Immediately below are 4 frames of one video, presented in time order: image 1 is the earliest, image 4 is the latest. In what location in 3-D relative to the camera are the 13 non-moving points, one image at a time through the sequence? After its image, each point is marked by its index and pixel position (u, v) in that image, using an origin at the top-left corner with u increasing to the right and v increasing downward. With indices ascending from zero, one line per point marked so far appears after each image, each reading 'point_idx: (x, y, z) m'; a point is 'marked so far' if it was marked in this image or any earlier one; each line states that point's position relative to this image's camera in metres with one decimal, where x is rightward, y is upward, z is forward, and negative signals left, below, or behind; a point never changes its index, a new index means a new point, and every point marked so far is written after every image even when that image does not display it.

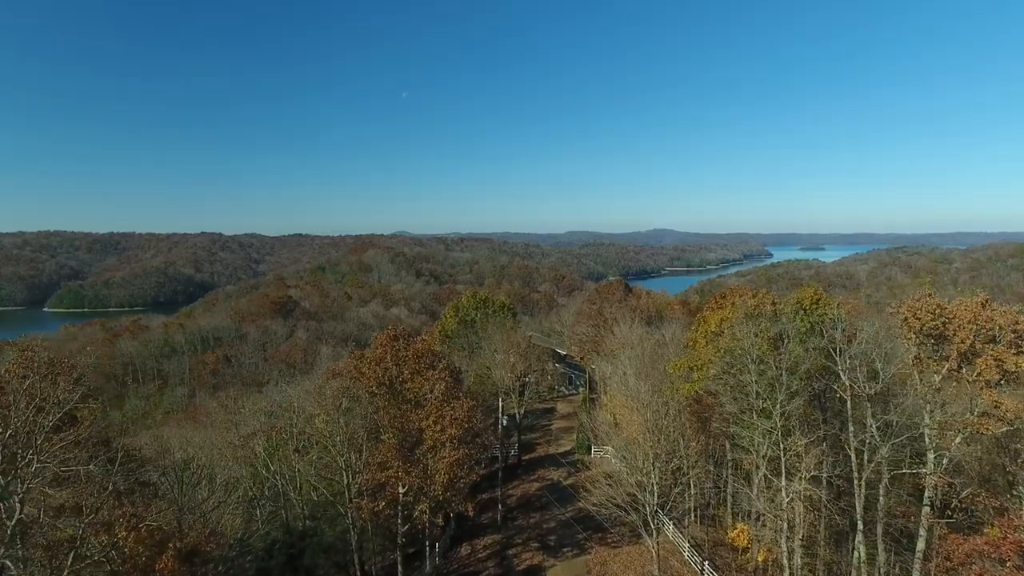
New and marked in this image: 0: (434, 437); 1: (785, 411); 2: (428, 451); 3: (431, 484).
0: (-2.5, -4.8, +18.4) m
1: (+8.0, -3.6, +16.4) m
2: (-2.8, -5.4, +18.7) m
3: (-2.7, -6.5, +18.7) m
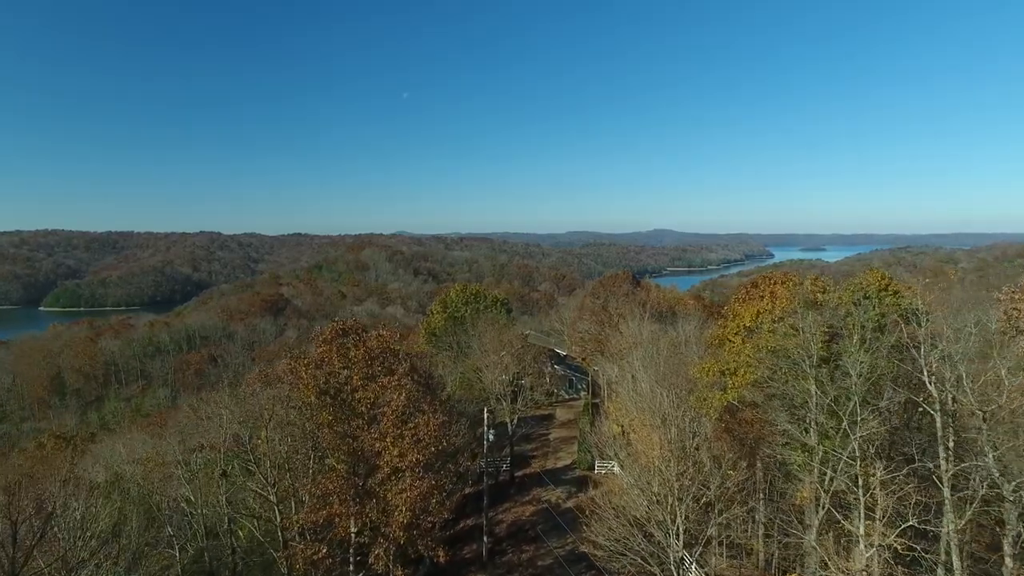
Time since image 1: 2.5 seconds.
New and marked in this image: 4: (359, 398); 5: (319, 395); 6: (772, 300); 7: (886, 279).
0: (-3.0, -4.3, +14.0) m
1: (+7.5, -3.1, +11.9) m
2: (-3.2, -4.9, +14.3) m
3: (-3.1, -6.0, +14.3) m
4: (-4.0, -2.9, +14.7) m
5: (-5.0, -2.7, +14.4) m
6: (+8.5, -0.4, +18.5) m
7: (+11.2, +0.3, +16.9) m
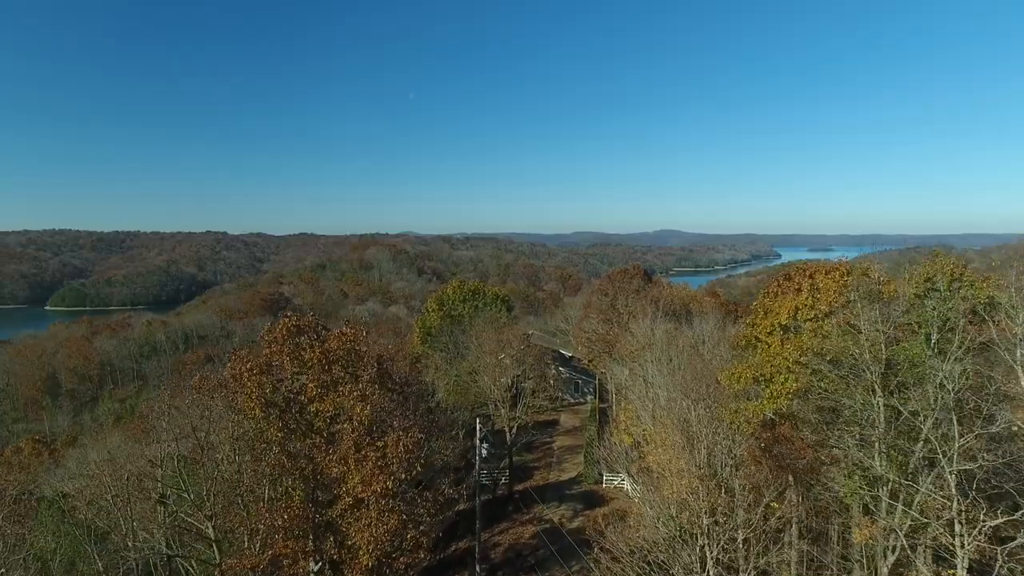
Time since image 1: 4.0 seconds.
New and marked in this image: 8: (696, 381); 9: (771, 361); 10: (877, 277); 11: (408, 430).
0: (-3.2, -4.1, +11.3) m
1: (+7.3, -2.9, +9.1) m
2: (-3.4, -4.6, +11.6) m
3: (-3.3, -5.7, +11.6) m
4: (-4.2, -2.6, +12.0) m
5: (-5.2, -2.5, +11.7) m
6: (+8.4, -0.1, +15.6) m
7: (+11.1, +0.5, +14.0) m
8: (+5.9, -3.0, +18.1) m
9: (+6.8, -1.9, +14.9) m
10: (+9.9, +0.3, +15.3) m
11: (-2.3, -3.1, +12.5) m
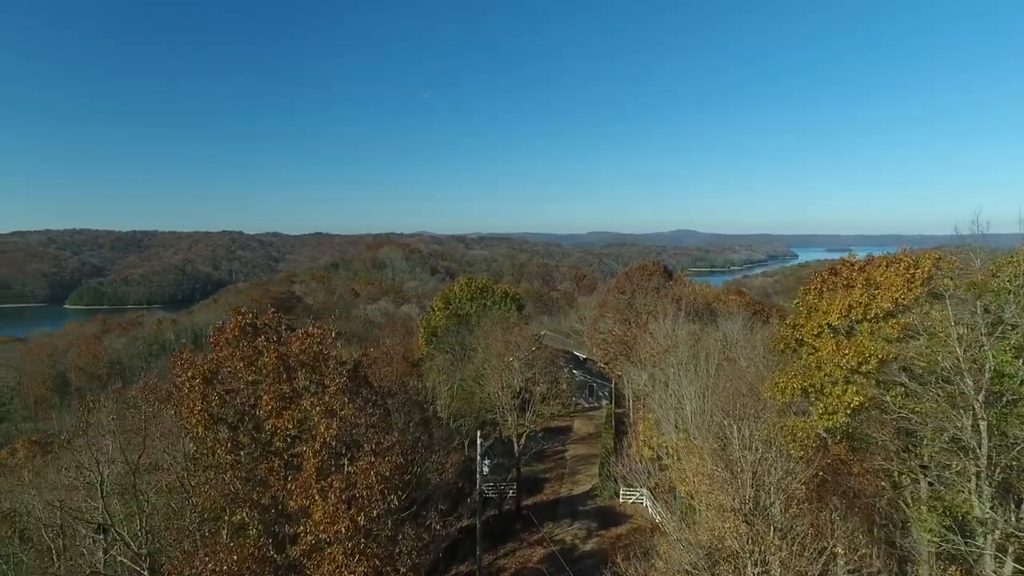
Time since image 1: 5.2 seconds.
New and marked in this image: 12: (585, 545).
0: (-3.2, -3.9, +9.2) m
1: (+7.3, -2.7, +6.8) m
2: (-3.4, -4.4, +9.5) m
3: (-3.3, -5.6, +9.5) m
4: (-4.2, -2.4, +9.9) m
5: (-5.2, -2.3, +9.6) m
6: (+8.5, 0.0, +13.2) m
7: (+11.1, +0.6, +11.6) m
8: (+6.1, -2.9, +15.8) m
9: (+6.9, -1.8, +12.6) m
10: (+10.0, +0.4, +12.9) m
11: (-2.3, -3.0, +10.3) m
12: (+2.6, -9.1, +19.8) m
